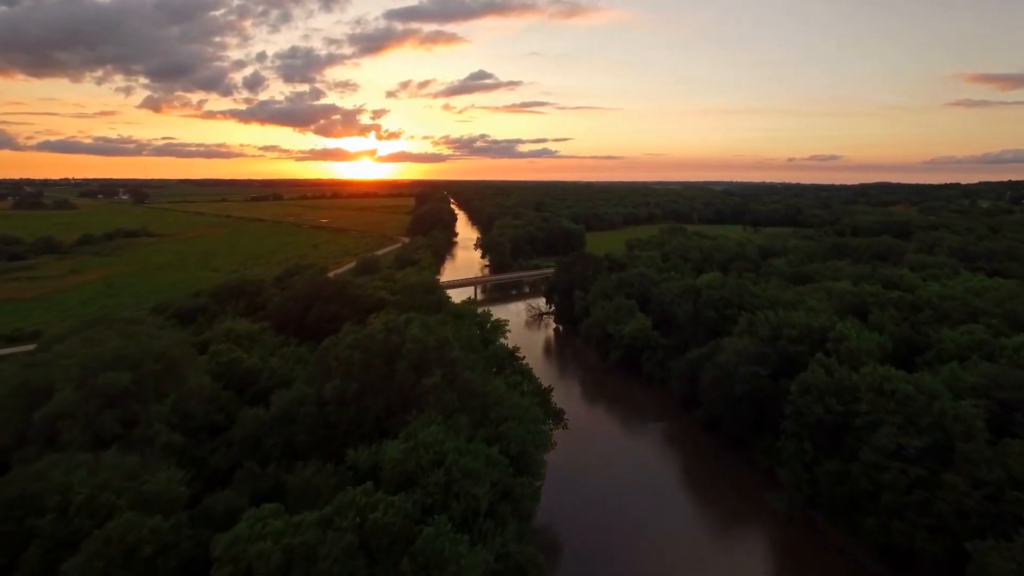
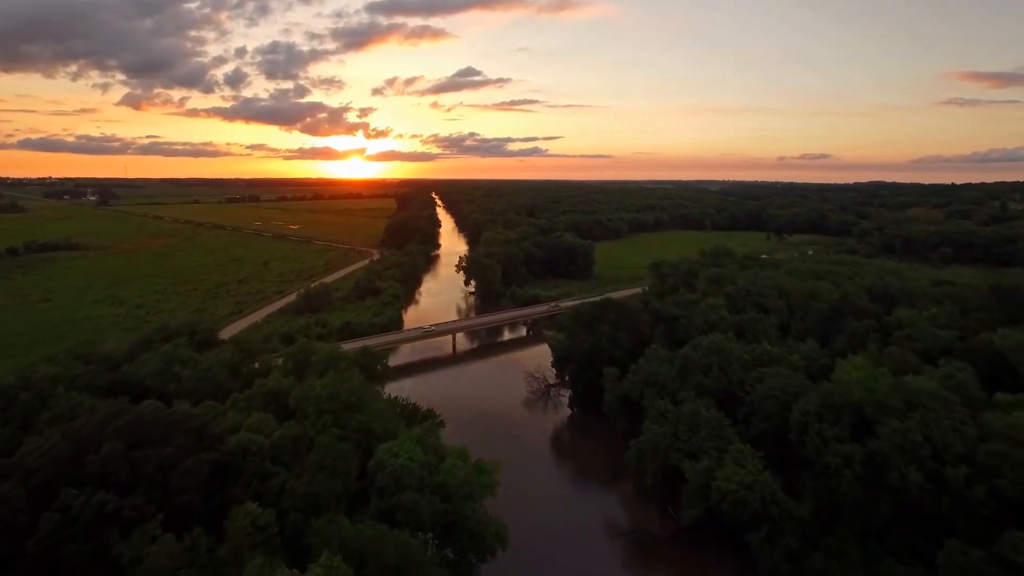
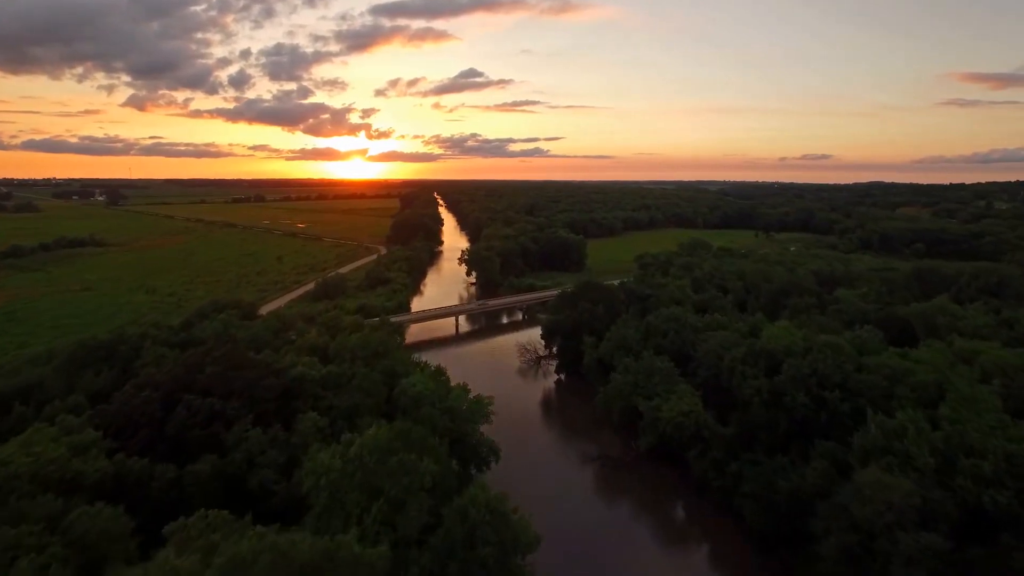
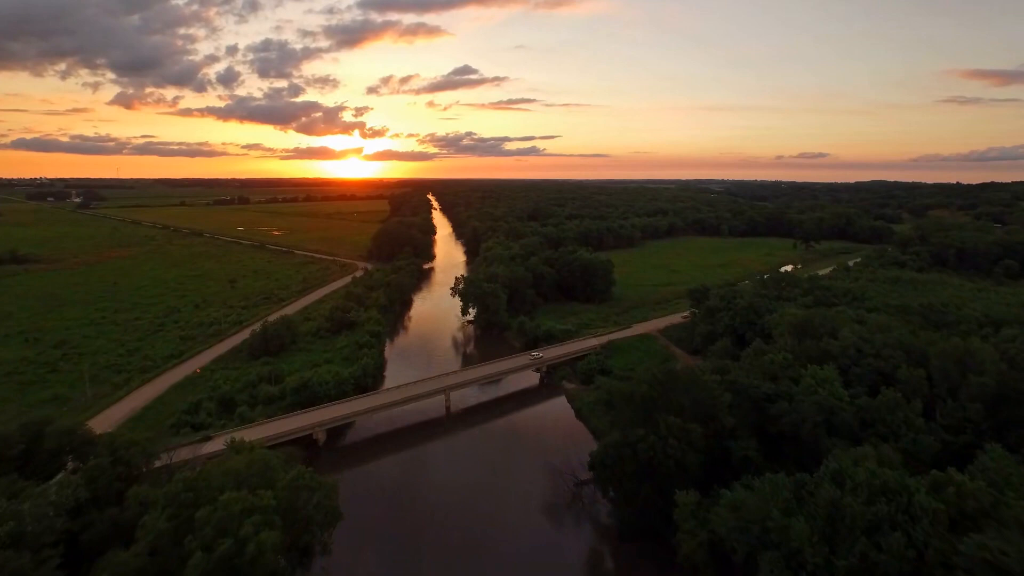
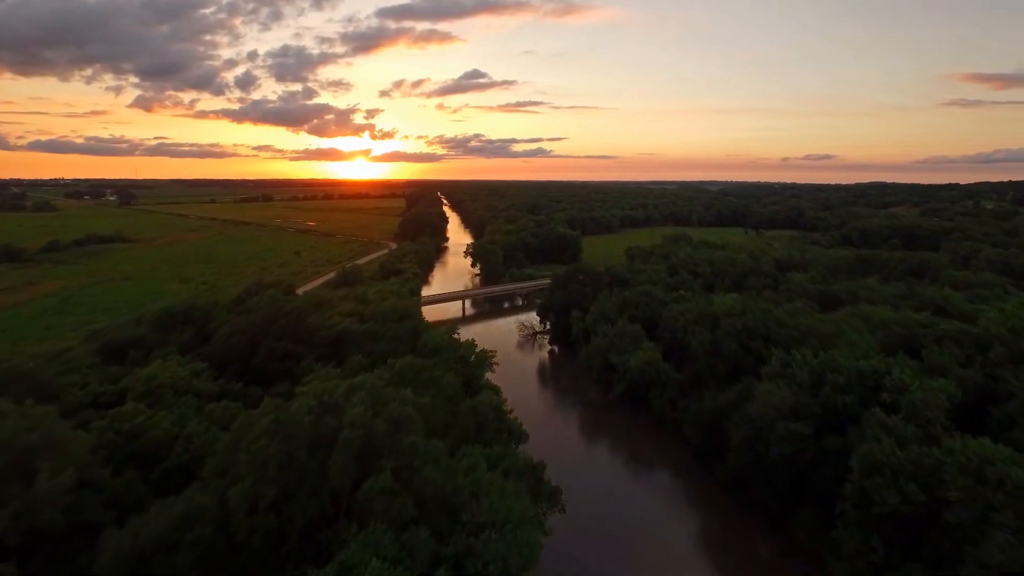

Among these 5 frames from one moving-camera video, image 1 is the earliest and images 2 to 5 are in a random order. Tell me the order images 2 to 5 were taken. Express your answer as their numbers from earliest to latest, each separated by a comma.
5, 3, 2, 4
